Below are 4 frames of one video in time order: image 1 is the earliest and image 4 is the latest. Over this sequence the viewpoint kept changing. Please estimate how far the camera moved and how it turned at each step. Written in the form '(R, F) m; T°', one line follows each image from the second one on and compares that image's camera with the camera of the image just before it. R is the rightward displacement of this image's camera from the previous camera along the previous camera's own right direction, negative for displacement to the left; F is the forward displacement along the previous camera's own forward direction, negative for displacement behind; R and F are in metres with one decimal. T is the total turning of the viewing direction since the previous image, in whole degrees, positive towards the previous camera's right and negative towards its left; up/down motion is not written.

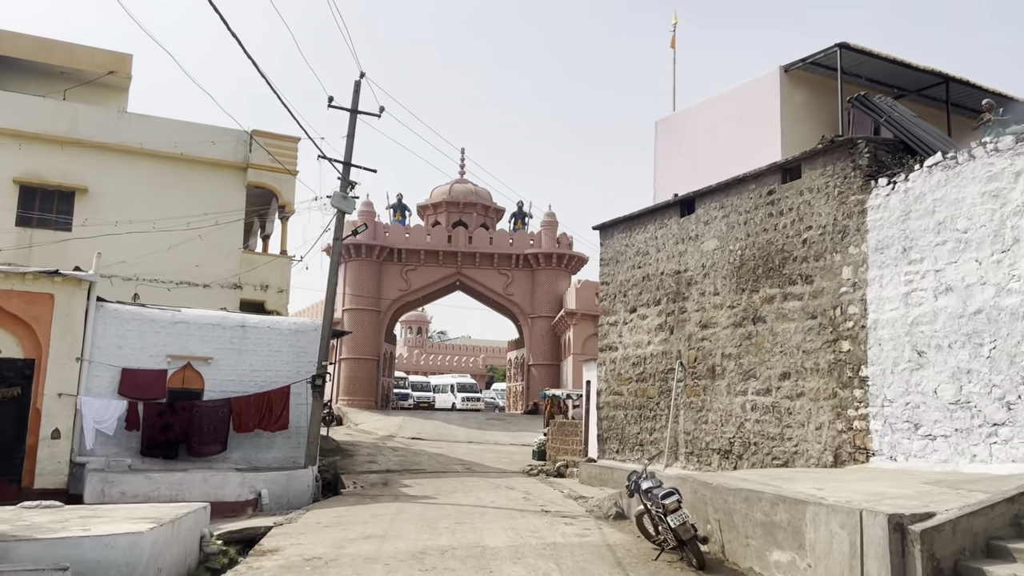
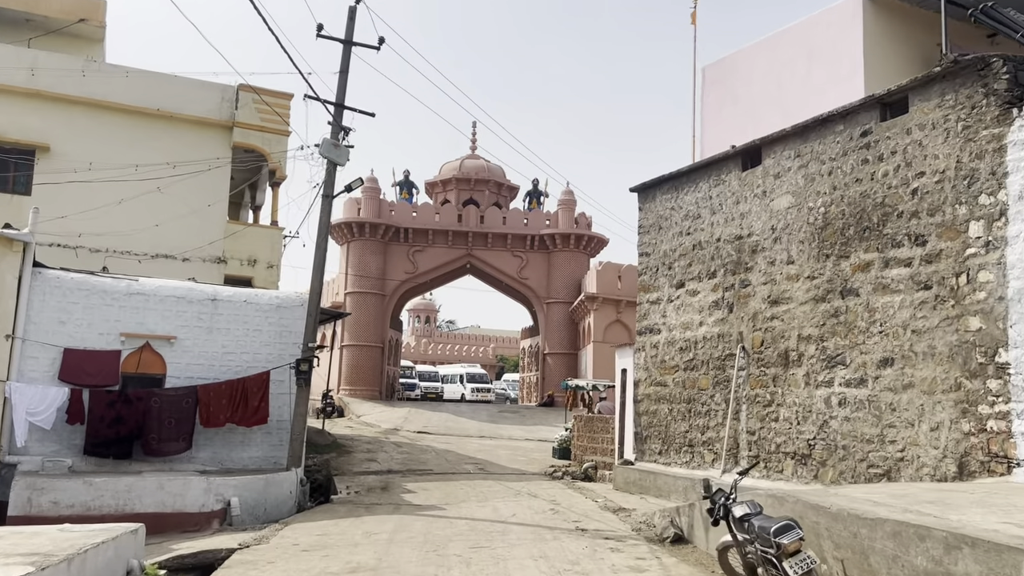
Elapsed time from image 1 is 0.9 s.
(-0.2, +1.8) m; -1°
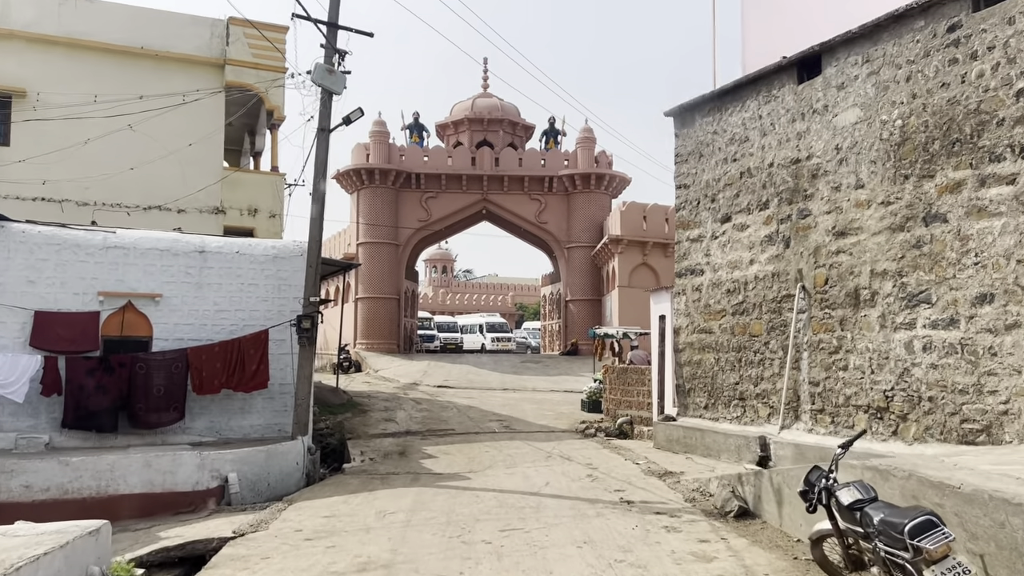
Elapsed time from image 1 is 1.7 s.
(-0.1, +1.0) m; -1°
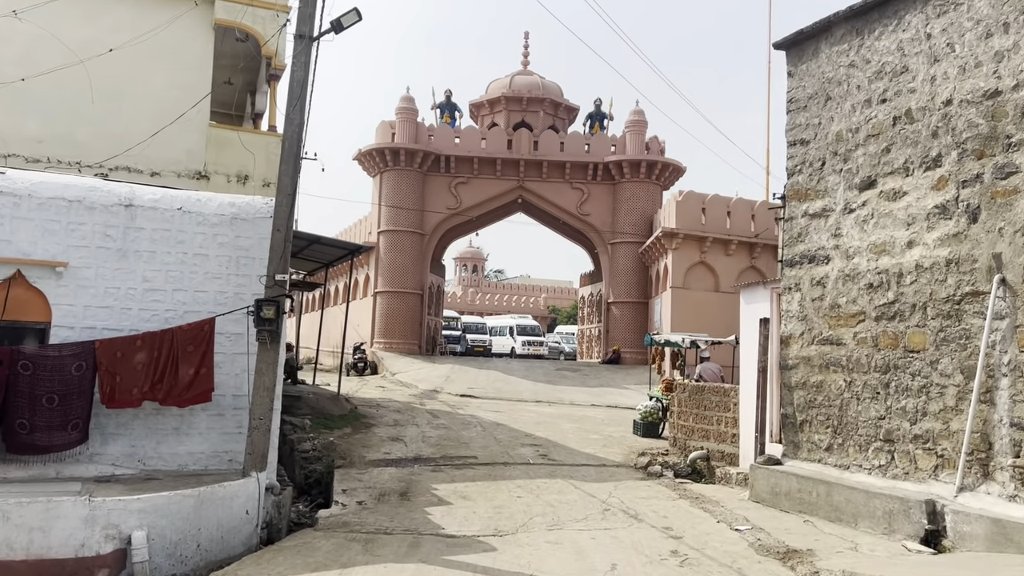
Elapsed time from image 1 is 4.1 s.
(-0.1, +2.4) m; -2°
